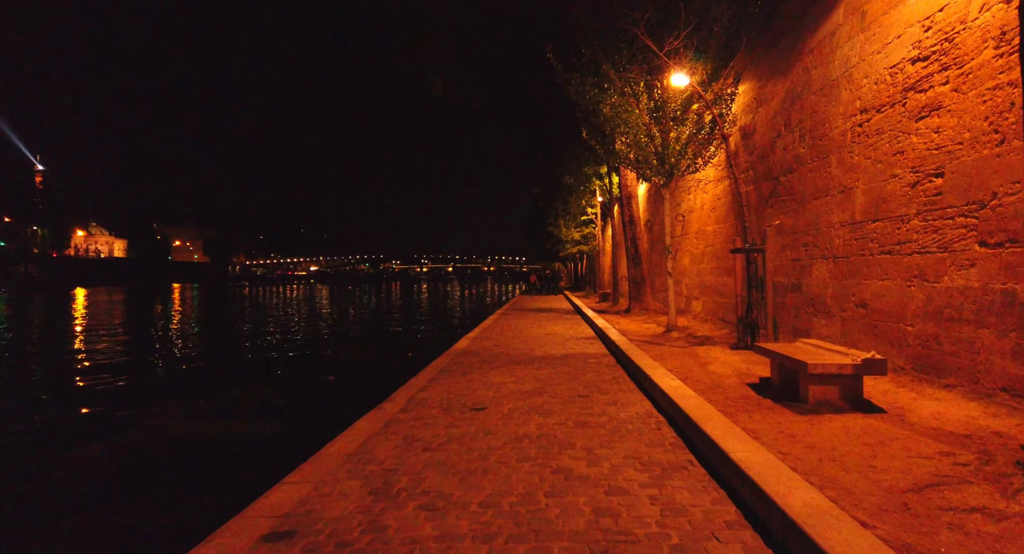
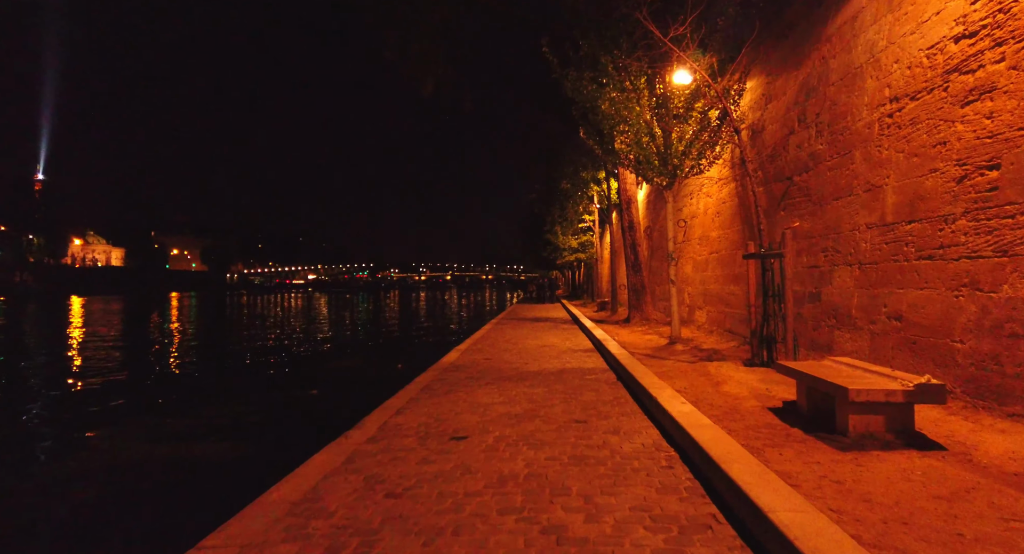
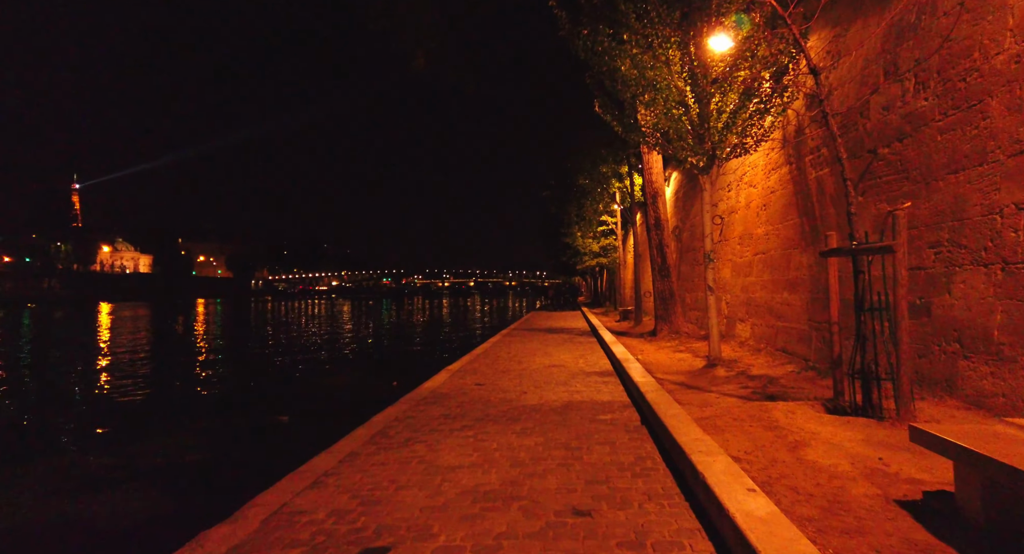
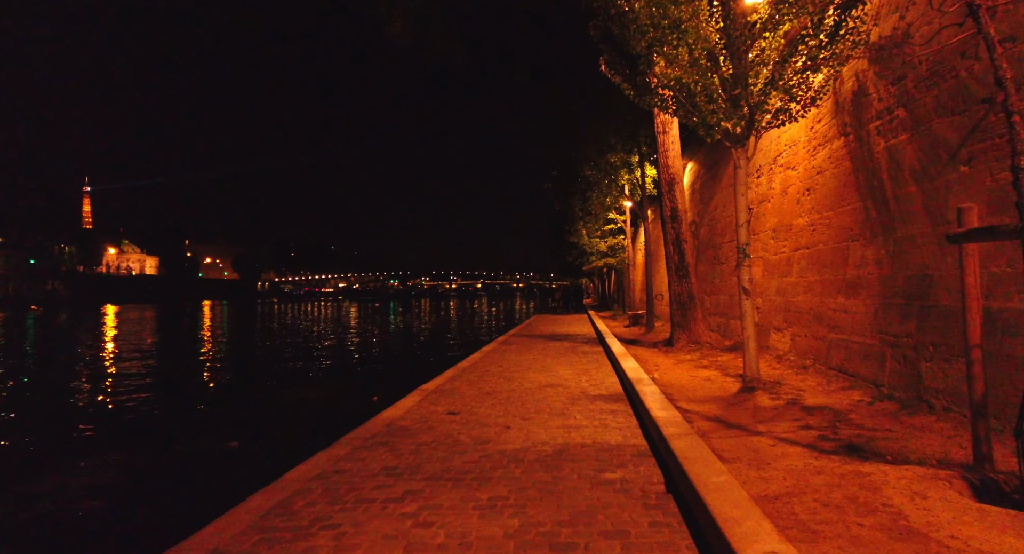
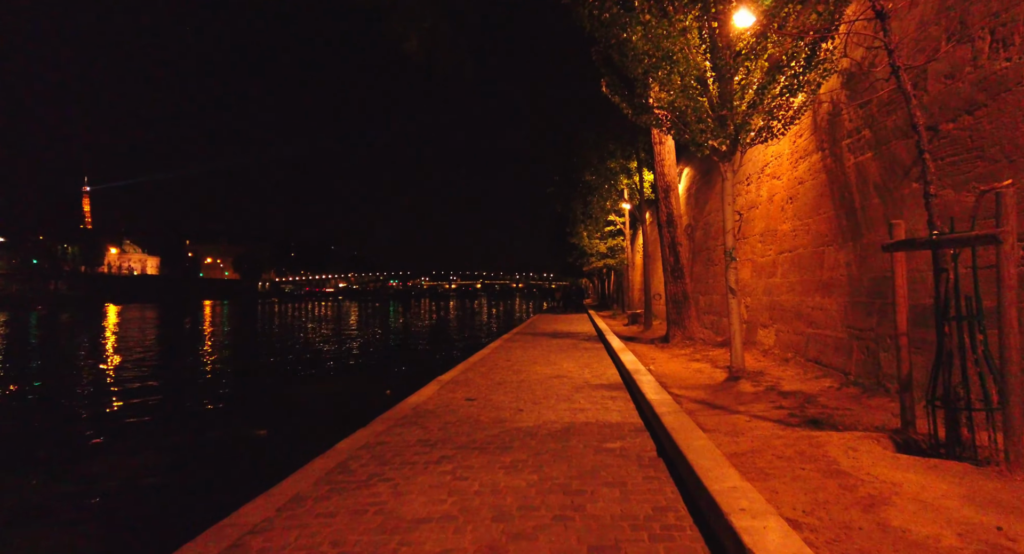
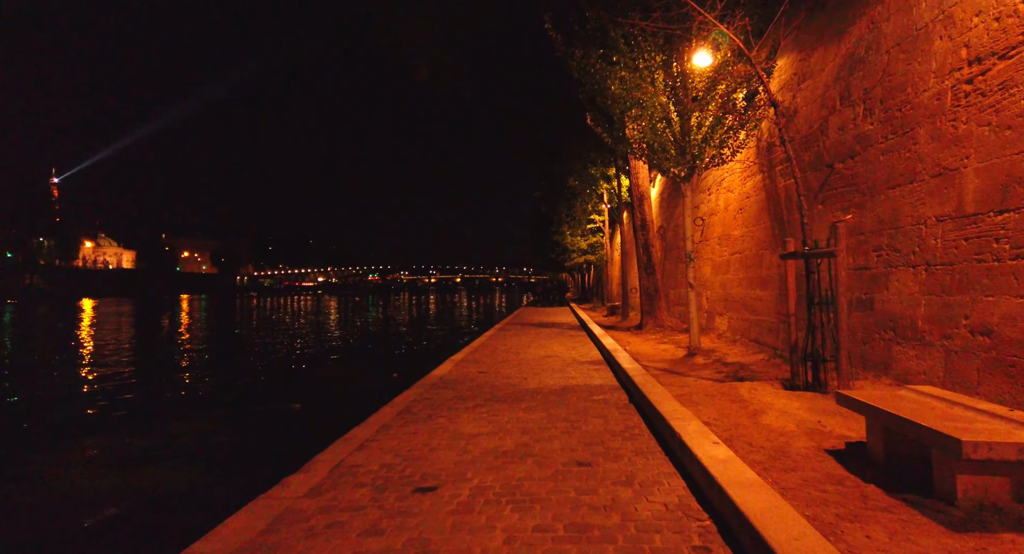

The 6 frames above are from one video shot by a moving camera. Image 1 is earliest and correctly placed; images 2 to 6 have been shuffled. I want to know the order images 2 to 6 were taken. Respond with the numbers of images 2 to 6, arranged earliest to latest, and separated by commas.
2, 6, 3, 5, 4
